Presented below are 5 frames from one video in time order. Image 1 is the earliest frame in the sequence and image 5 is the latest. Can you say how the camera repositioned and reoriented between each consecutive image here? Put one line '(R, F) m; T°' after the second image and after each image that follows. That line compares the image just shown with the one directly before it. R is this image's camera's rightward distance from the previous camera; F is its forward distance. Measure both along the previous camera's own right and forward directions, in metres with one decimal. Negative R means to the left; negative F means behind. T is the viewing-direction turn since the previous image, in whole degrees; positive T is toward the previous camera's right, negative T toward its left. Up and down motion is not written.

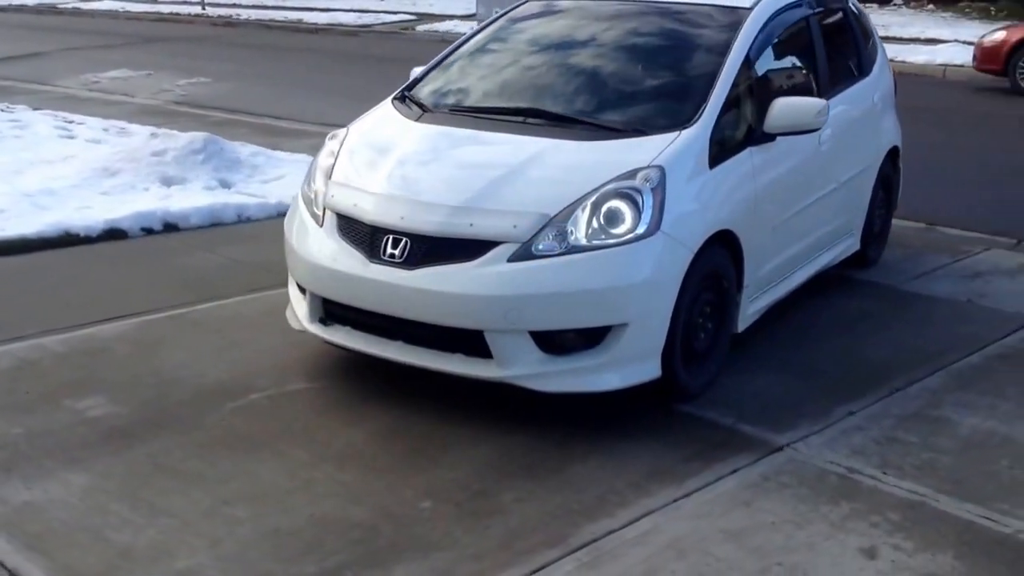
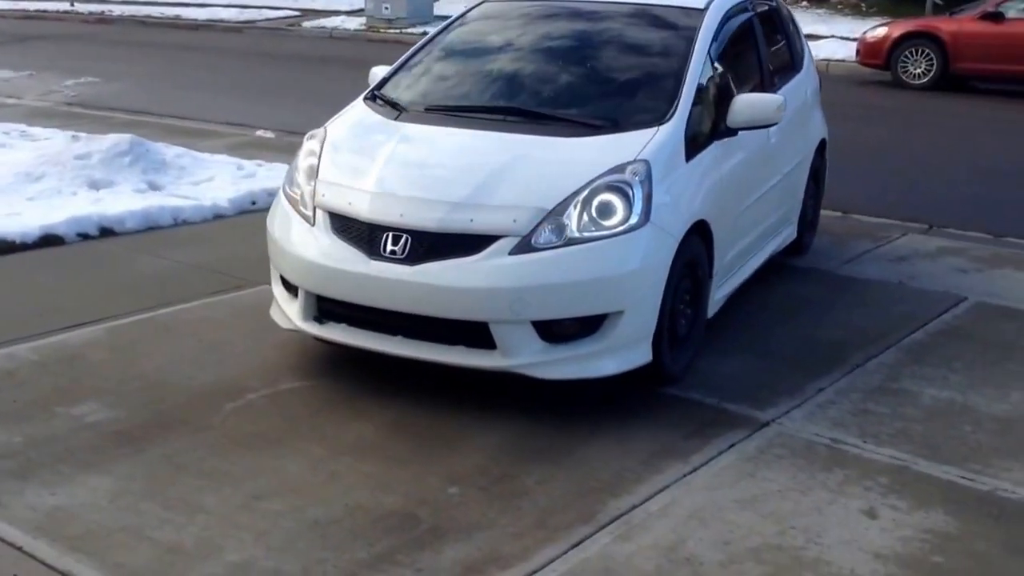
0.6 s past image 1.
(-0.5, -0.1) m; +6°
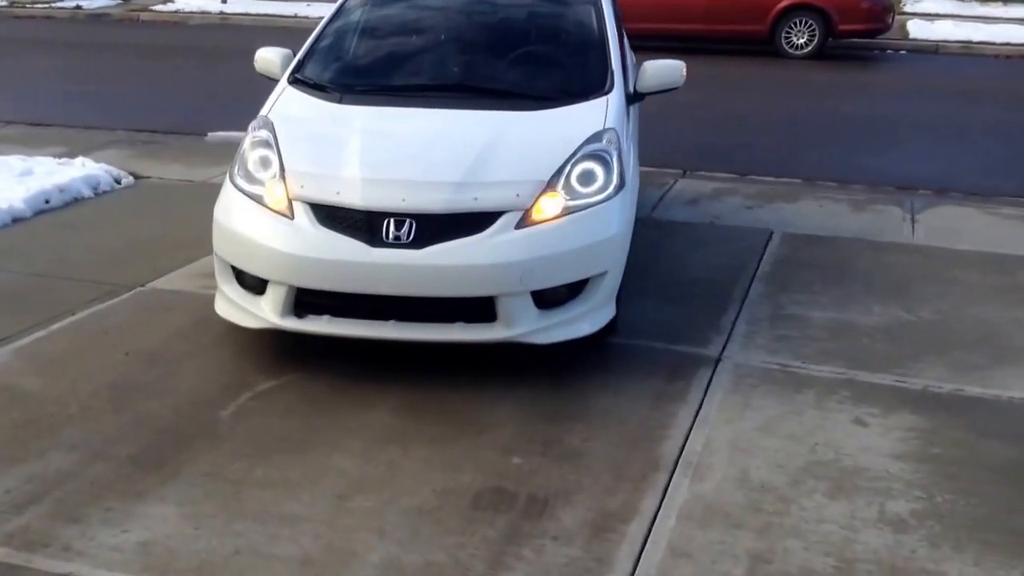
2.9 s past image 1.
(-1.5, +0.2) m; +19°
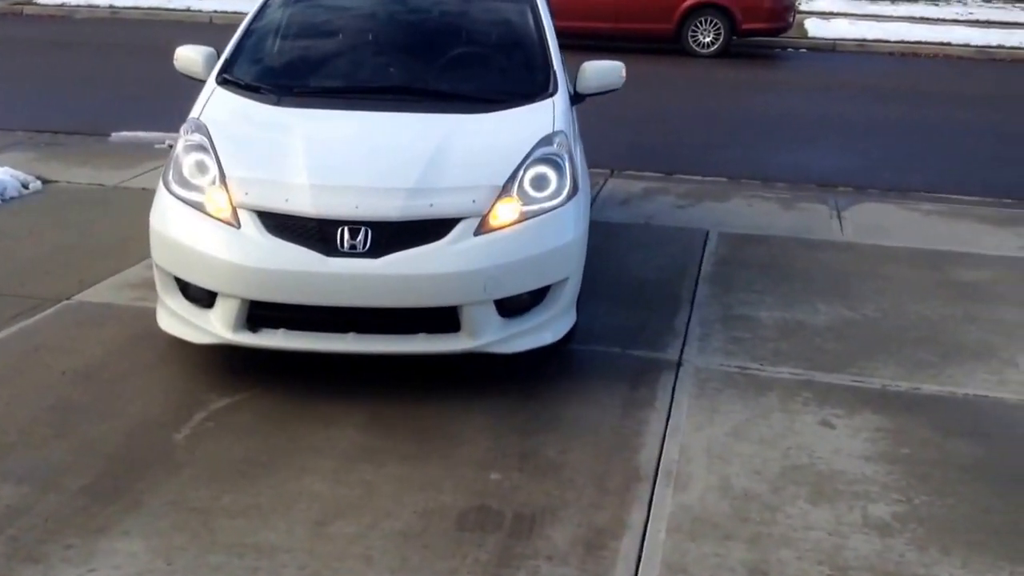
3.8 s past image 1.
(-0.3, +0.1) m; +5°
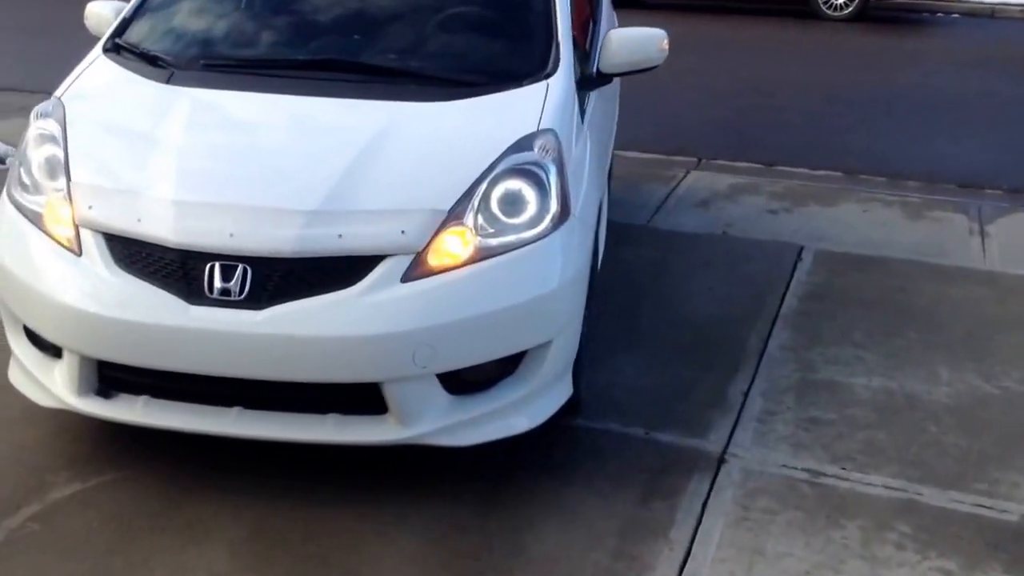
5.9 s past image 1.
(+0.5, +1.5) m; -7°
